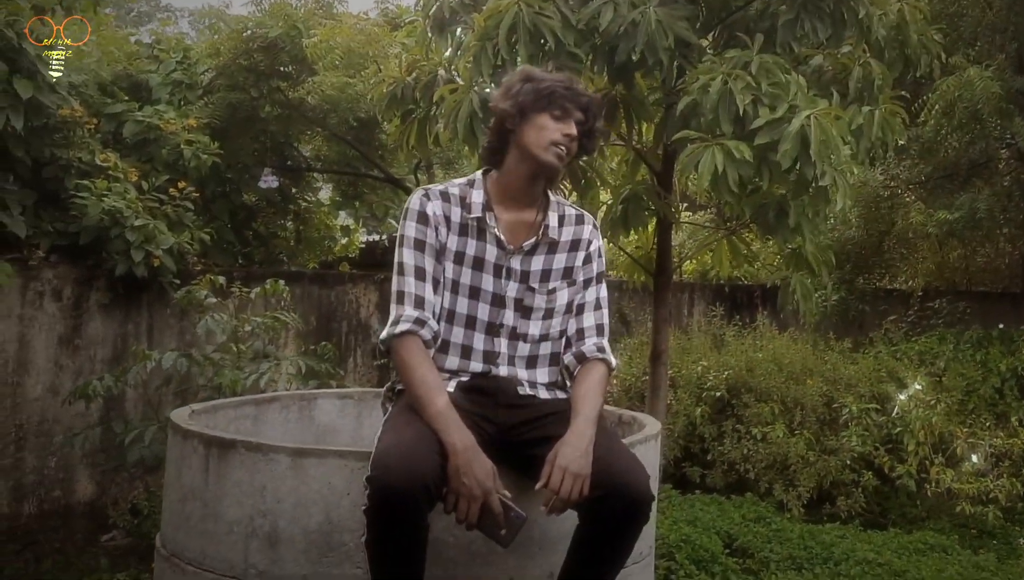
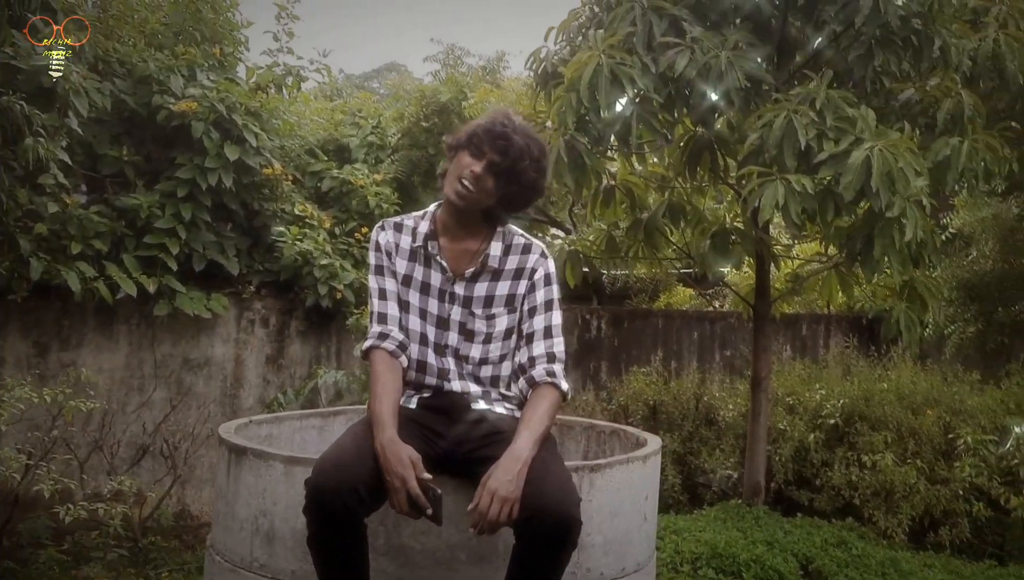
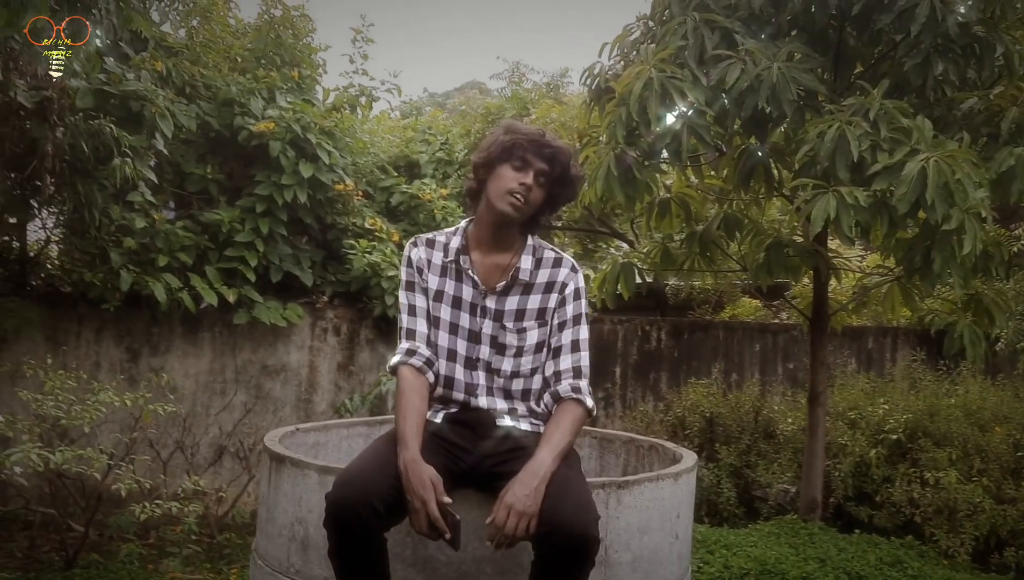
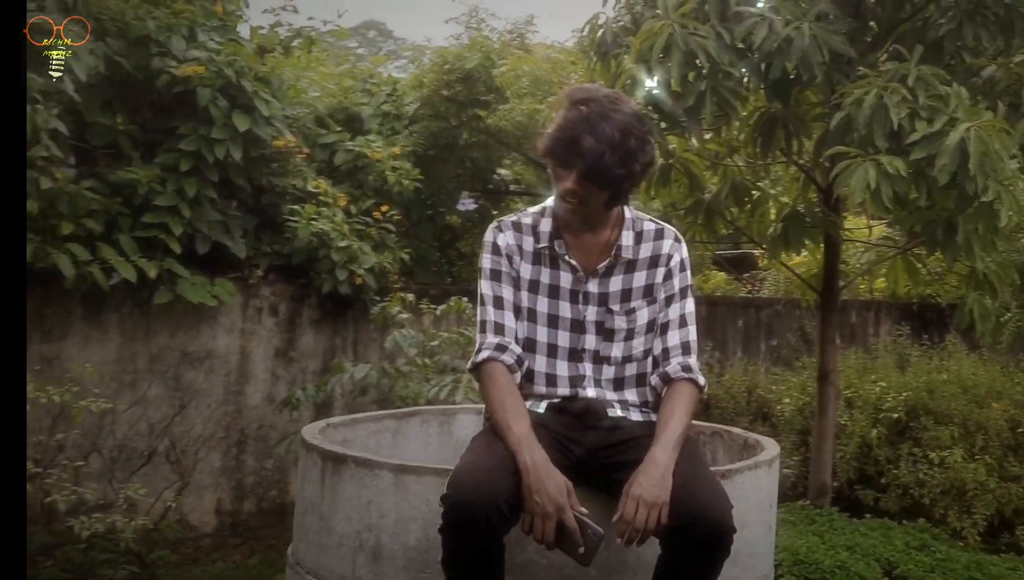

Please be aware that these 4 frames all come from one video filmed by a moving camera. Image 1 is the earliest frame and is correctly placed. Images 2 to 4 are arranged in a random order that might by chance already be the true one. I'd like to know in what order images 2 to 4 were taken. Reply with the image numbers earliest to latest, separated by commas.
4, 2, 3
